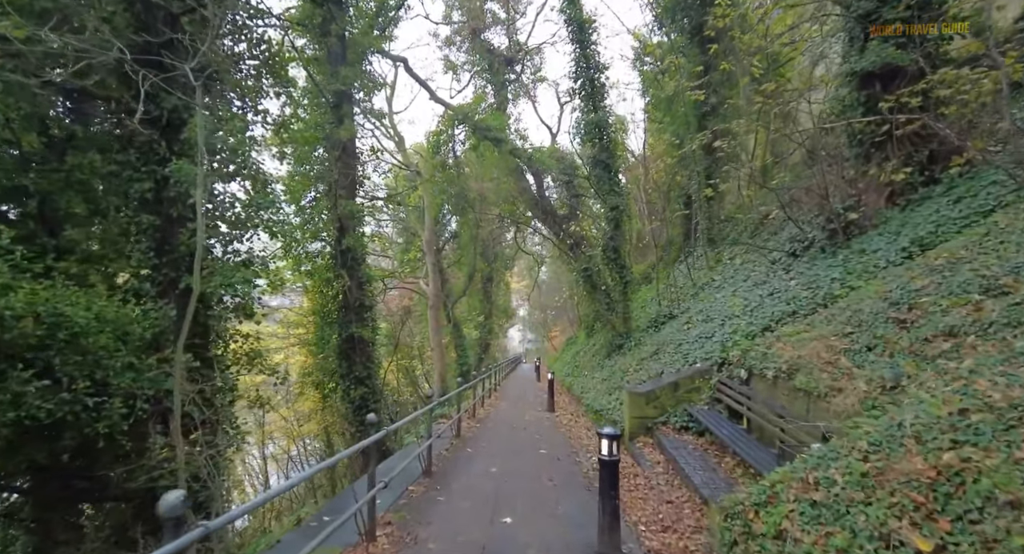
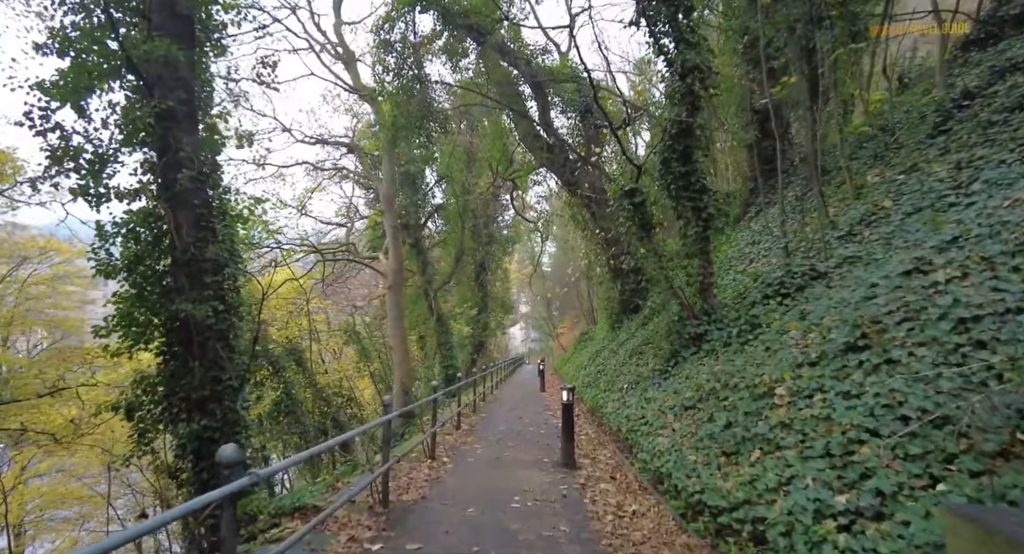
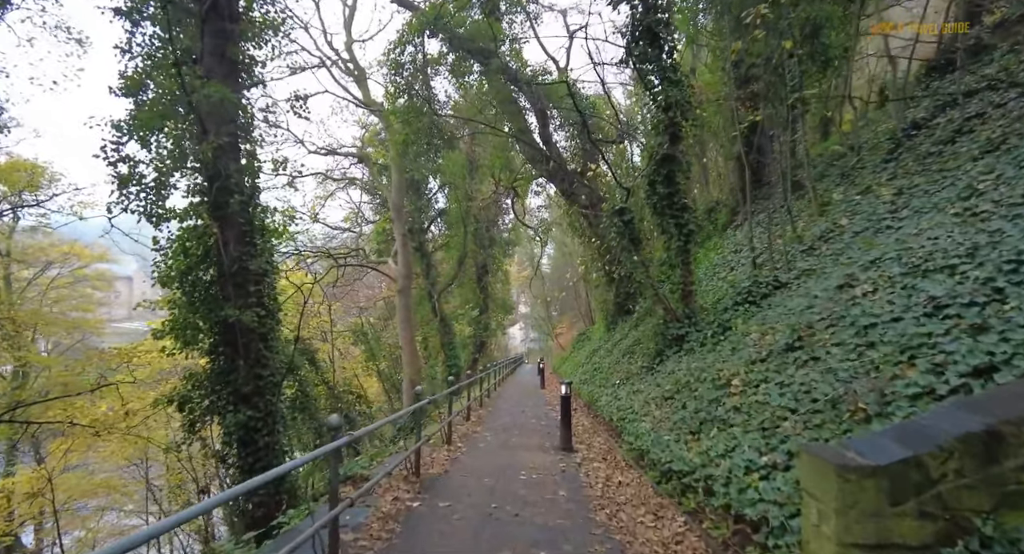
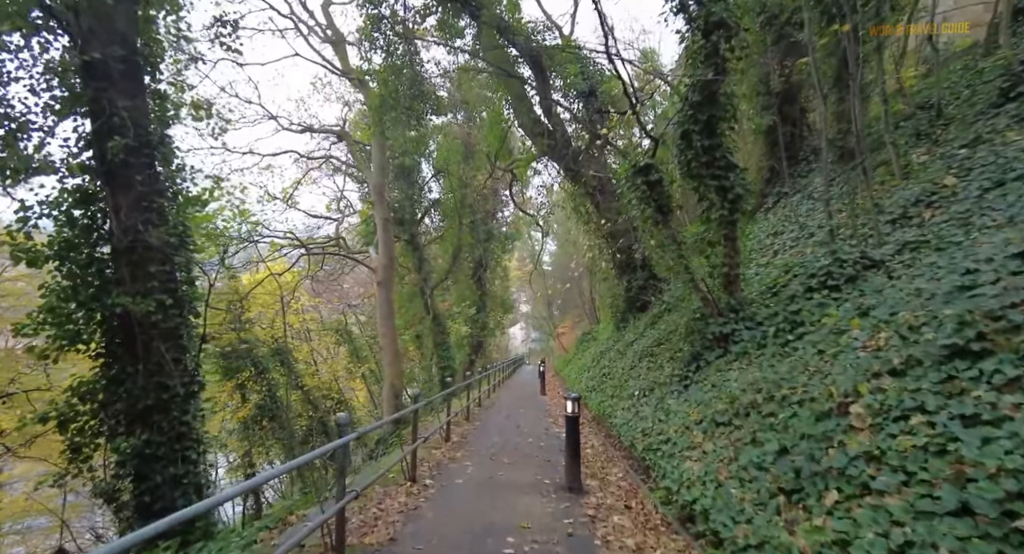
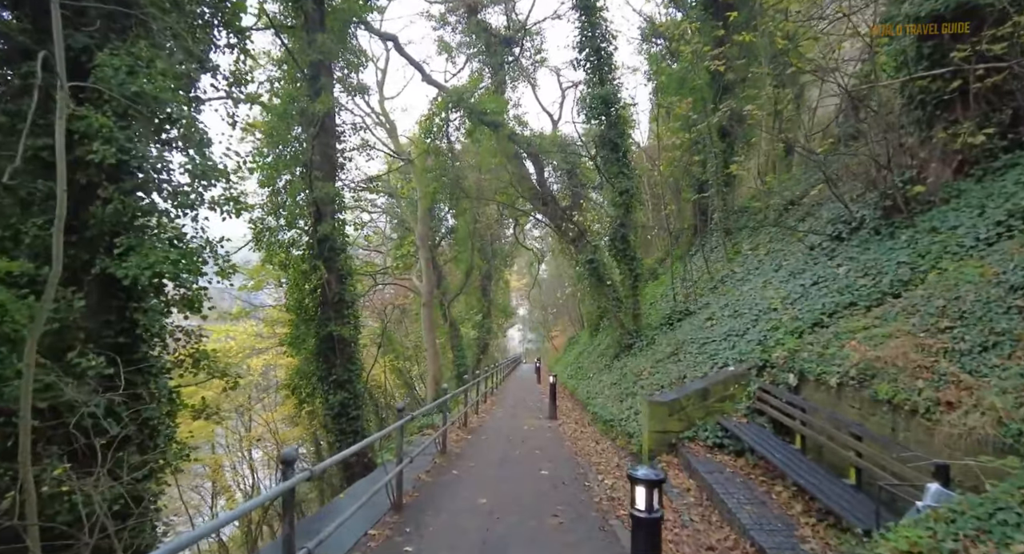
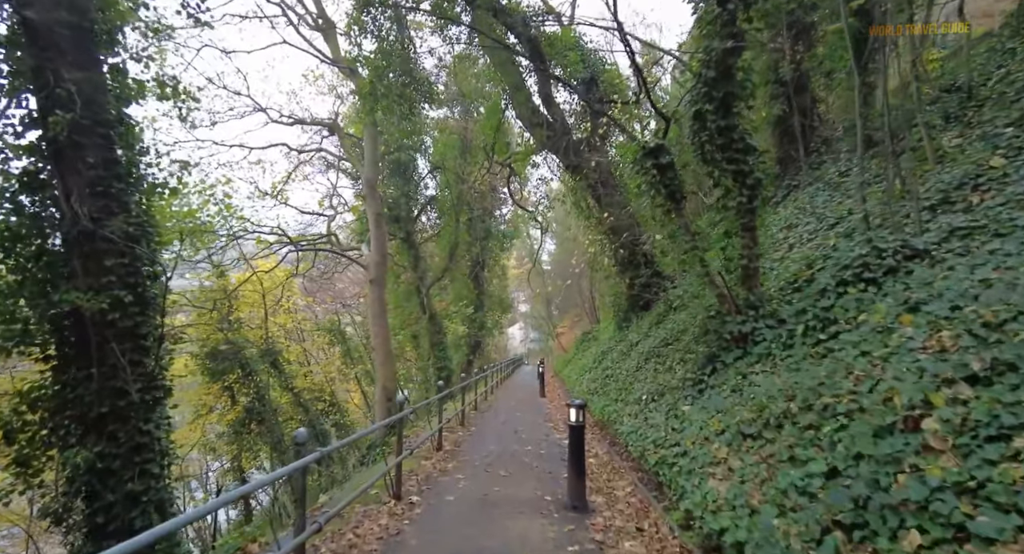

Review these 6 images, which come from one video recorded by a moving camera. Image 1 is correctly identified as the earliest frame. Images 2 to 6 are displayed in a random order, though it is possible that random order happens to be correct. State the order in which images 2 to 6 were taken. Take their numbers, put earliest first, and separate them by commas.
5, 3, 2, 4, 6
